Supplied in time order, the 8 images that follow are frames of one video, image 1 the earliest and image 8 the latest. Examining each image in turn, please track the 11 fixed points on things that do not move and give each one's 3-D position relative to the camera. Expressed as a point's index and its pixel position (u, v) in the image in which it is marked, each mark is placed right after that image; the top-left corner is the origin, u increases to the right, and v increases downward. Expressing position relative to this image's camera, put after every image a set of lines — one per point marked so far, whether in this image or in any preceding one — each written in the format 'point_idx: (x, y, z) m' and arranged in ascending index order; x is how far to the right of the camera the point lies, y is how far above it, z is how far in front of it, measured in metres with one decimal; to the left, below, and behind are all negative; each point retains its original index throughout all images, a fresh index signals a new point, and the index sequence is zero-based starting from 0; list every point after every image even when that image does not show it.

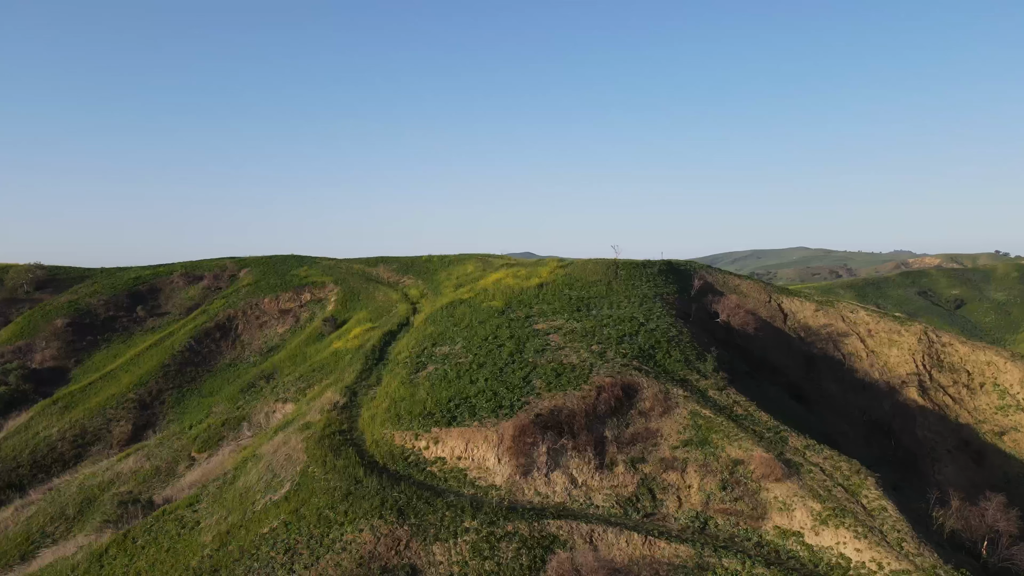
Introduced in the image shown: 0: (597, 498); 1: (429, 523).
0: (+2.2, -5.4, +19.2) m
1: (-1.9, -5.4, +17.2) m
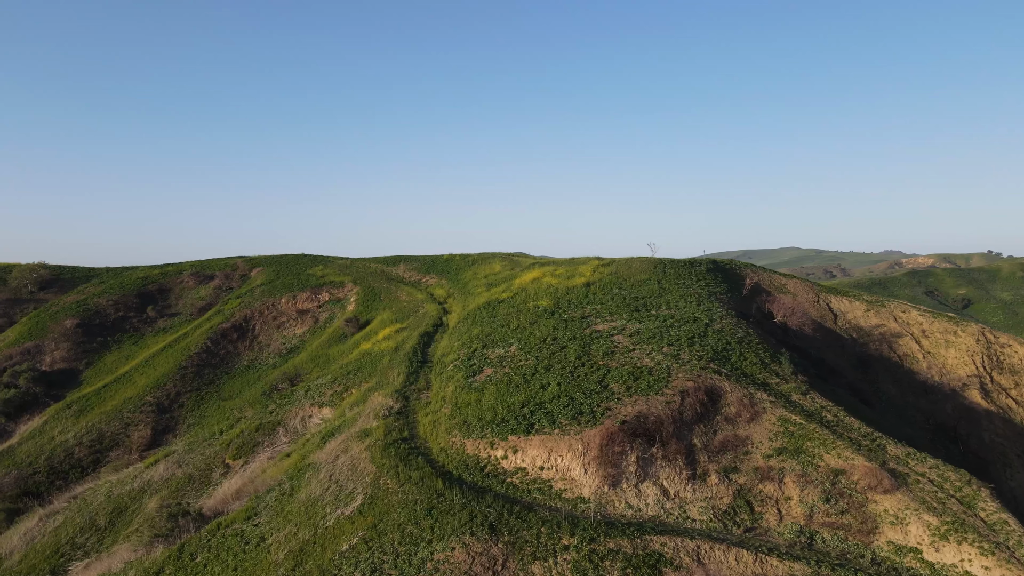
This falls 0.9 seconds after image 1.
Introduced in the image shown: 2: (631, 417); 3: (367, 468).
0: (+4.3, -5.4, +18.0) m
1: (+0.3, -5.3, +15.9) m
2: (+3.1, -3.3, +19.4) m
3: (-3.8, -4.8, +19.9) m
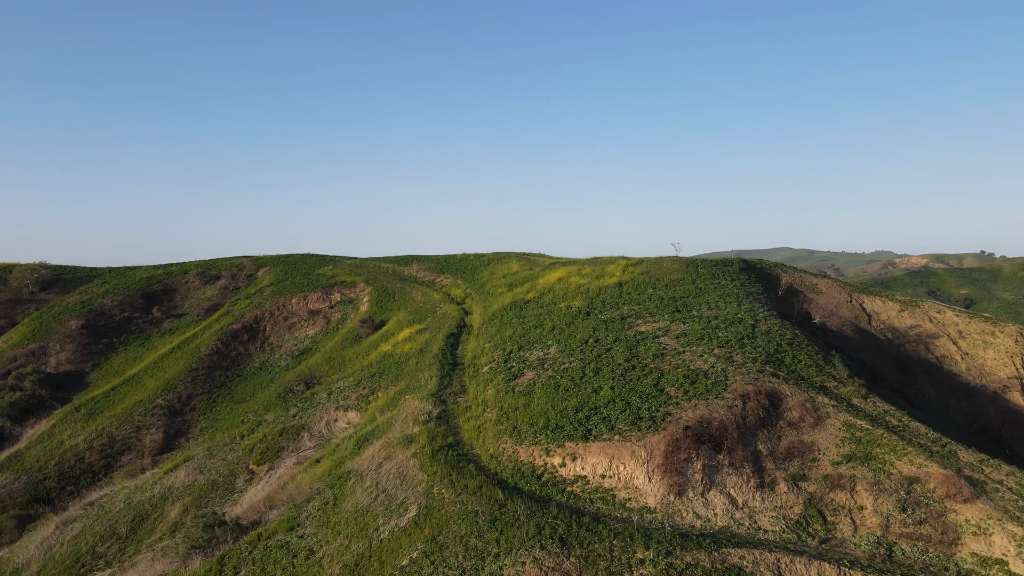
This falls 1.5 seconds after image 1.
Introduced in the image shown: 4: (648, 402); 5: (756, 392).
0: (+5.8, -5.4, +17.2) m
1: (+1.7, -5.3, +15.1) m
2: (+4.5, -3.3, +18.6) m
3: (-2.4, -4.8, +19.0) m
4: (+3.6, -3.0, +19.8) m
5: (+6.5, -2.8, +19.9) m
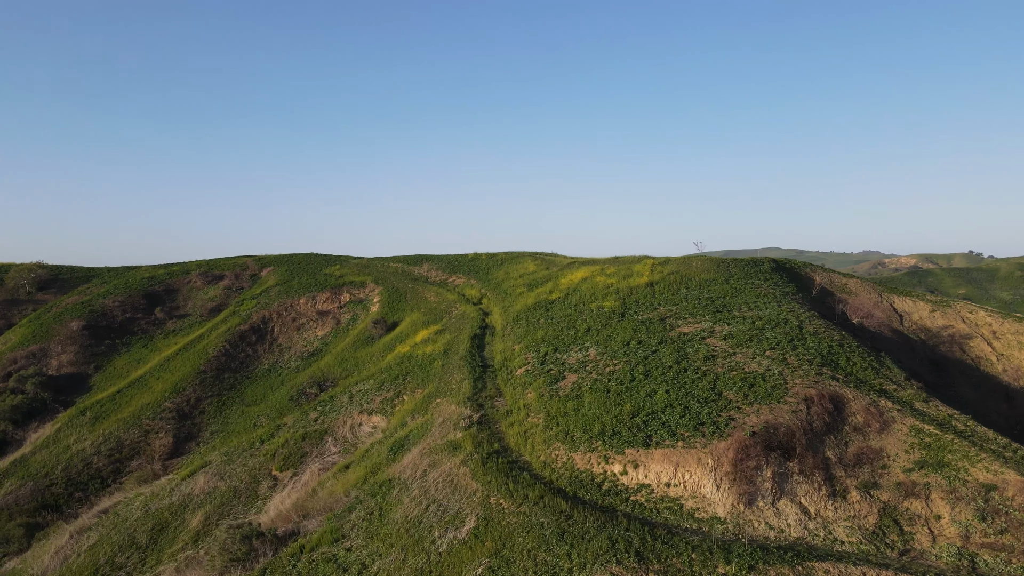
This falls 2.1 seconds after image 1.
0: (+7.2, -5.4, +16.5) m
1: (+3.2, -5.3, +14.2) m
2: (+5.9, -3.3, +17.8) m
3: (-1.0, -4.8, +18.2) m
4: (+4.9, -3.0, +19.0) m
5: (+7.8, -2.8, +19.2) m
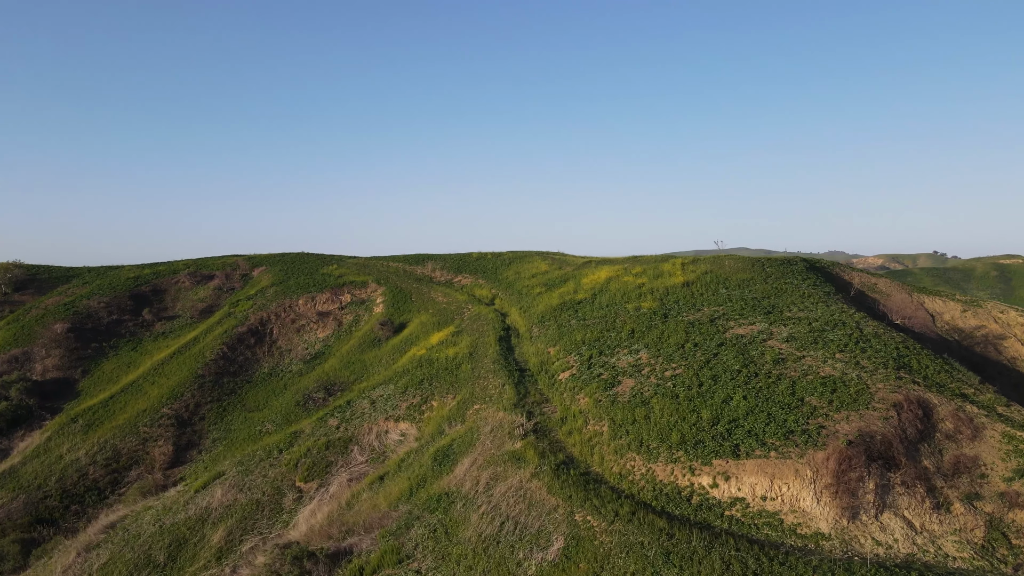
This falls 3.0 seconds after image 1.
0: (+9.1, -5.4, +15.5) m
1: (+5.1, -5.3, +13.1) m
2: (+7.7, -3.3, +16.8) m
3: (+0.8, -4.8, +16.9) m
4: (+6.7, -3.0, +18.0) m
5: (+9.6, -2.8, +18.3) m
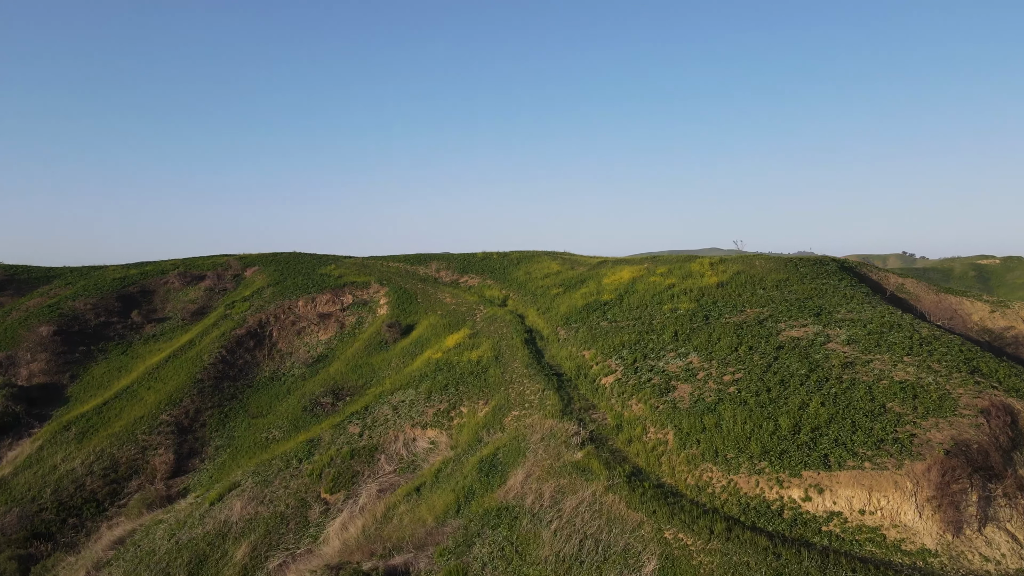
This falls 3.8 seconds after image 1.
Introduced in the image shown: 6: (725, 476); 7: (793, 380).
0: (+10.8, -5.4, +14.7) m
1: (+6.9, -5.4, +12.2) m
2: (+9.4, -3.4, +16.0) m
3: (+2.4, -4.9, +15.8) m
4: (+8.3, -3.0, +17.1) m
5: (+11.2, -2.8, +17.5) m
6: (+4.8, -4.2, +16.9) m
7: (+7.3, -2.4, +19.5) m
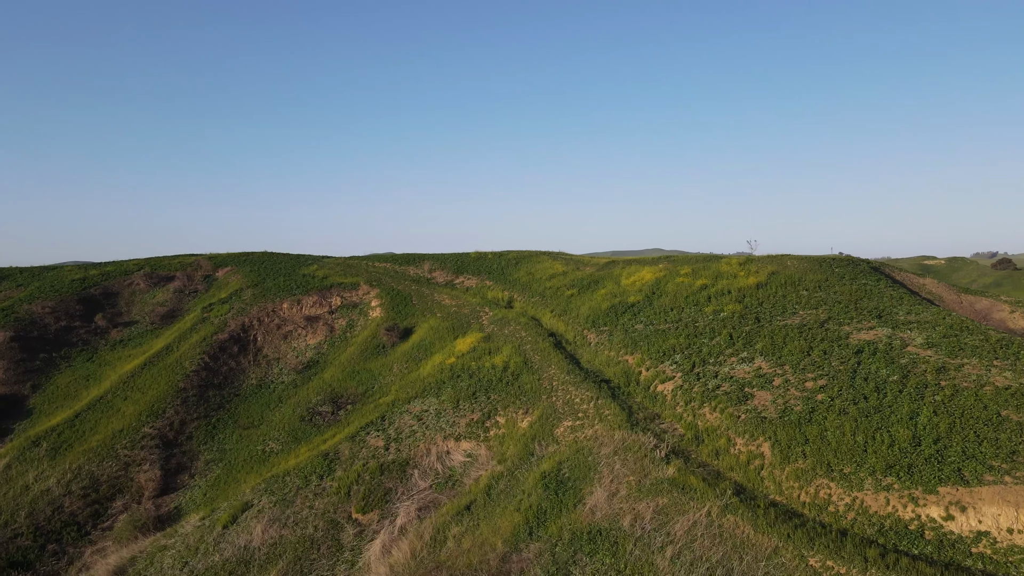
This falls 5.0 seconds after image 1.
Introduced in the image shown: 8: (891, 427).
0: (+13.1, -5.4, +14.0) m
1: (+9.4, -5.4, +11.2) m
2: (+11.6, -3.4, +15.1) m
3: (+4.7, -4.9, +14.4) m
4: (+10.5, -3.1, +16.1) m
5: (+13.3, -2.8, +16.7) m
6: (+7.0, -4.3, +15.7) m
7: (+9.3, -2.5, +18.5) m
8: (+8.4, -3.1, +16.8) m
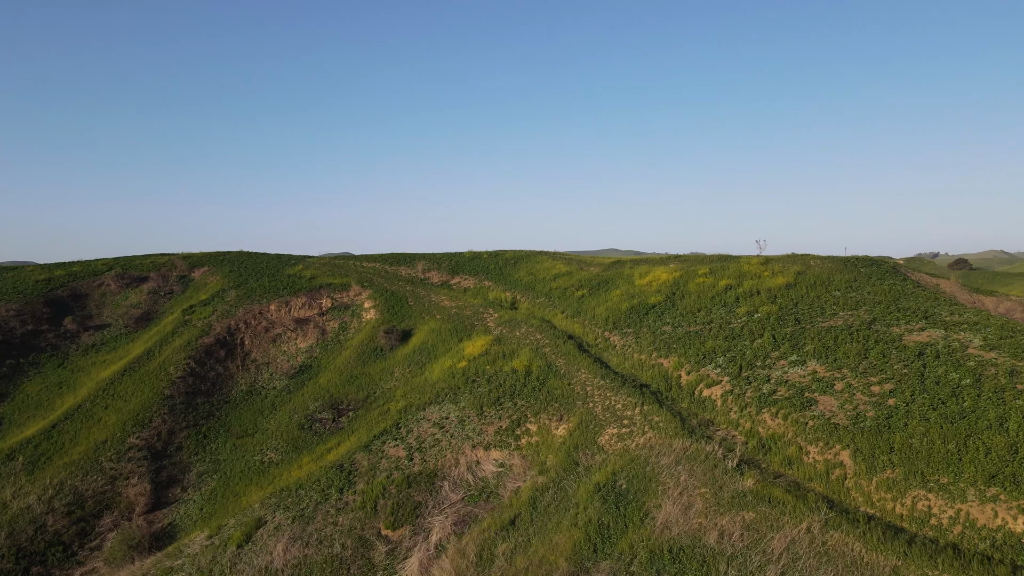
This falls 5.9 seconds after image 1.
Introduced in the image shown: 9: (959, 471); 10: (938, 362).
0: (+14.8, -5.4, +13.6) m
1: (+11.4, -5.4, +10.6) m
2: (+13.3, -3.4, +14.6) m
3: (+6.5, -4.9, +13.5) m
4: (+12.1, -3.1, +15.6) m
5: (+14.9, -2.8, +16.4) m
6: (+8.6, -4.3, +14.9) m
7: (+10.8, -2.5, +17.9) m
8: (+10.0, -3.2, +16.1) m
9: (+9.1, -3.8, +15.4) m
10: (+11.1, -2.0, +19.7) m
